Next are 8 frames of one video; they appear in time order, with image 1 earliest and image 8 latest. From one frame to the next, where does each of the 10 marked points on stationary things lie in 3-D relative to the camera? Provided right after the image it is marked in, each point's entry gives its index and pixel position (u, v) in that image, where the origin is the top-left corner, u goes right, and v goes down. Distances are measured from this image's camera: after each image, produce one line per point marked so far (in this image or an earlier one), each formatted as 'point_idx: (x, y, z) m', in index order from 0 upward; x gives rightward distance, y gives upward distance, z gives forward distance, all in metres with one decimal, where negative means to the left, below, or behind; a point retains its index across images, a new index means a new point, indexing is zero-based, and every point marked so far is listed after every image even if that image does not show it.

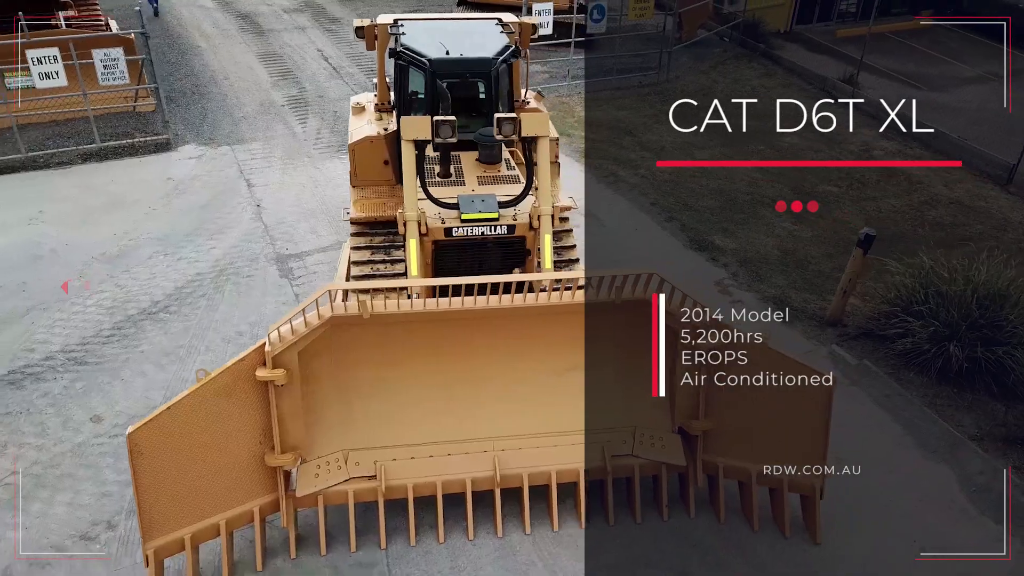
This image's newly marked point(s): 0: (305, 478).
0: (-1.1, -1.0, +4.5) m
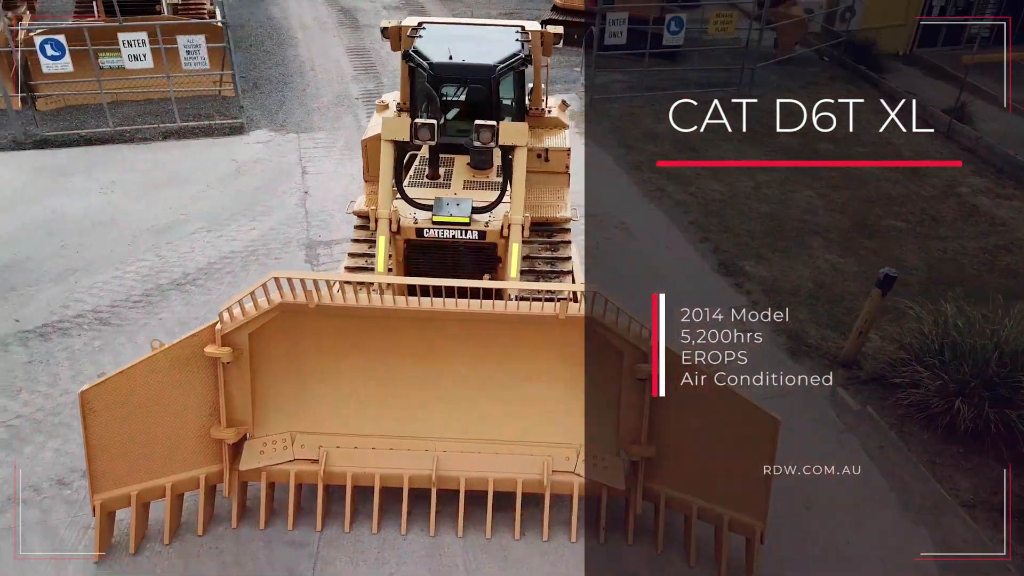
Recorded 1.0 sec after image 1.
0: (-1.5, -1.0, +4.7) m
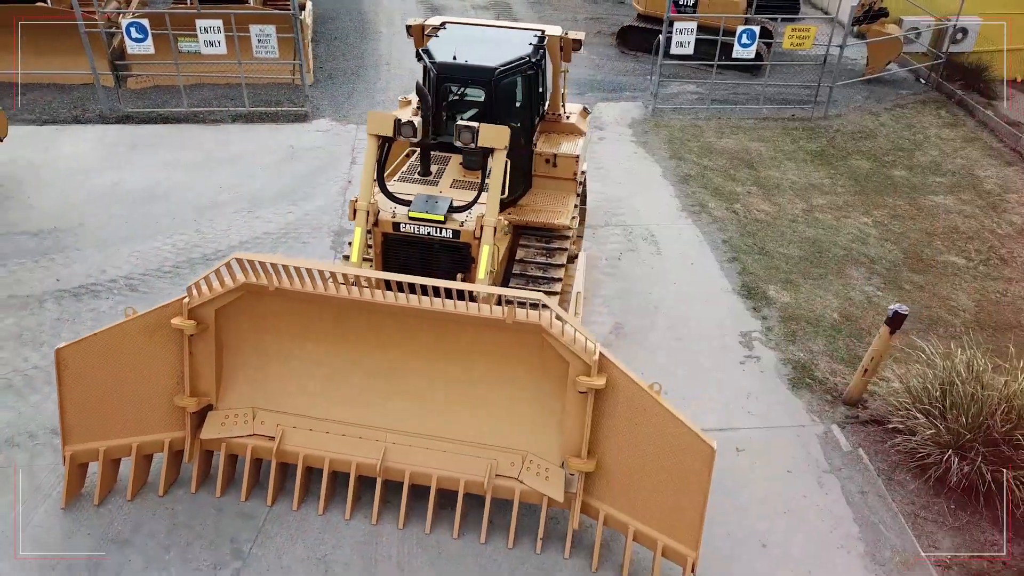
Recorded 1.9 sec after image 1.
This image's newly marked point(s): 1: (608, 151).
0: (-1.8, -0.8, +5.0) m
1: (+1.2, +1.7, +10.1) m
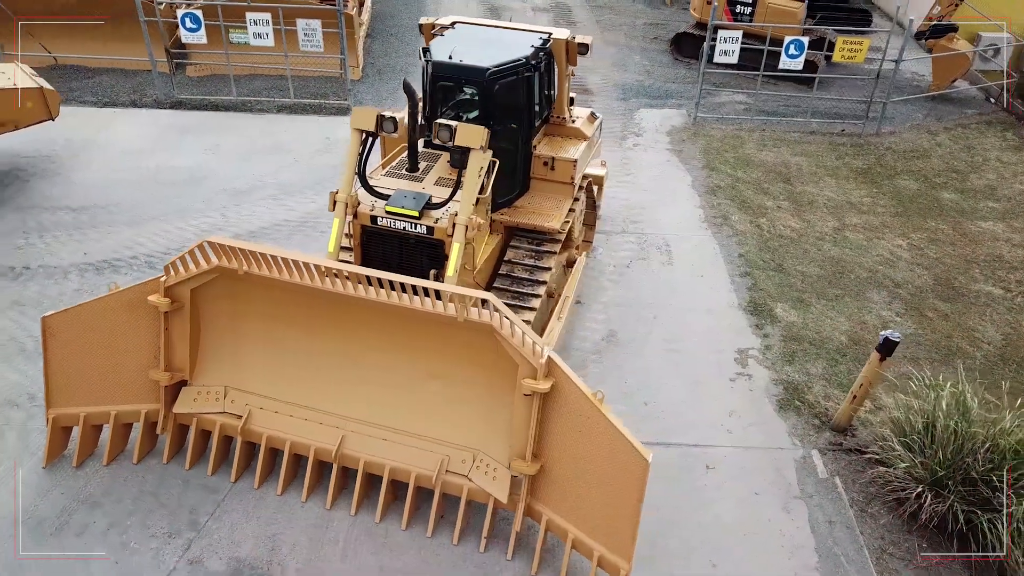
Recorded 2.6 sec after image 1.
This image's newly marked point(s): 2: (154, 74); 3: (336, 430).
0: (-2.1, -0.7, +5.2) m
1: (+1.6, +1.6, +10.0) m
2: (-4.8, +2.9, +10.8) m
3: (-1.1, -0.9, +5.0) m
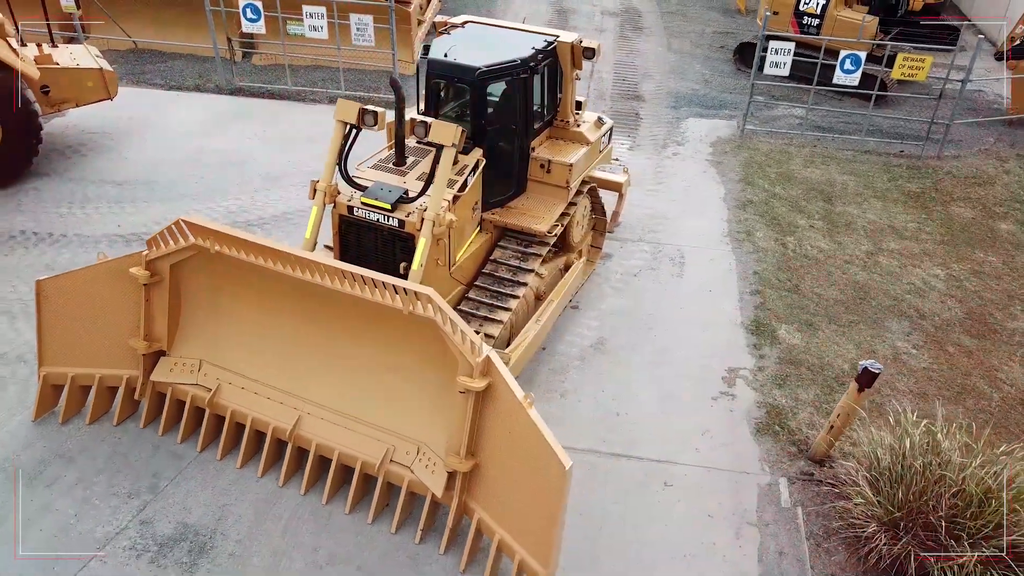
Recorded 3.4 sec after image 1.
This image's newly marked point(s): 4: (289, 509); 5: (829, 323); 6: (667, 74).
0: (-2.3, -0.5, +5.4) m
1: (+2.0, +1.5, +9.8) m
2: (-4.1, +3.2, +11.3) m
3: (-1.4, -0.8, +5.2) m
4: (-1.4, -1.4, +5.0) m
5: (+2.8, -0.3, +7.1) m
6: (+2.4, +3.3, +12.6) m
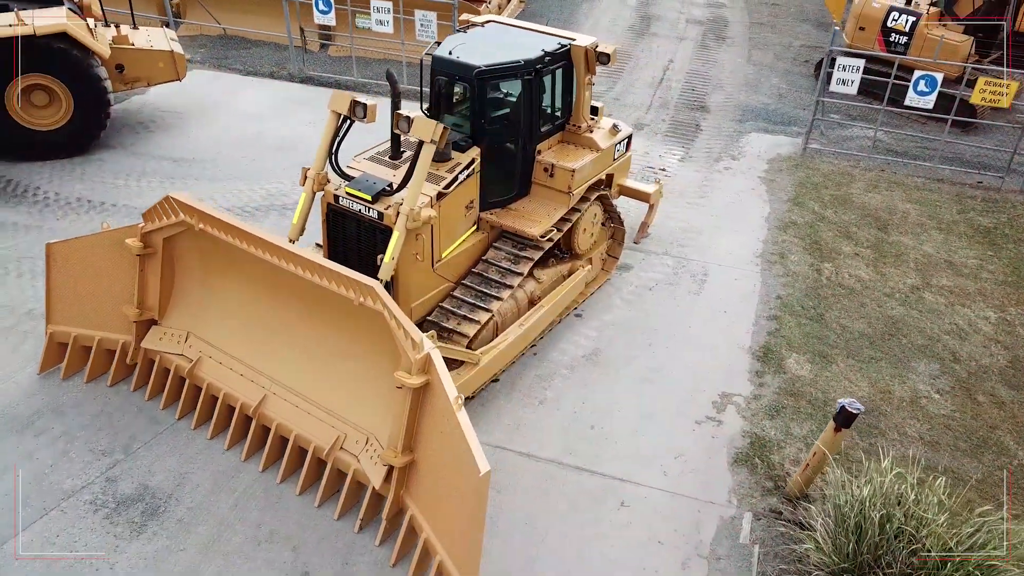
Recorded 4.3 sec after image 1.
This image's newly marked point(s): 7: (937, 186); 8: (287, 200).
0: (-2.5, -0.3, +5.7) m
1: (+2.5, +1.2, +9.5) m
2: (-3.2, +3.5, +11.8) m
3: (-1.6, -0.7, +5.3) m
4: (-1.7, -1.2, +5.2) m
5: (+2.8, -0.6, +6.7) m
6: (+3.4, +3.0, +12.2) m
7: (+5.1, +1.2, +9.8) m
8: (-2.3, +0.9, +8.6) m
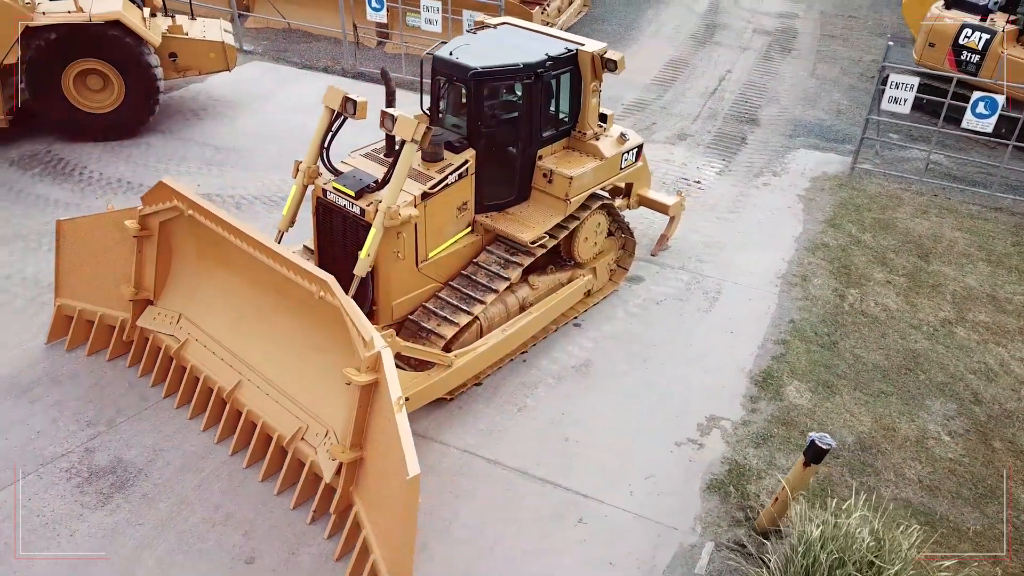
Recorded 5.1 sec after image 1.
0: (-2.7, -0.2, +5.9) m
1: (+2.8, +1.0, +9.1) m
2: (-2.4, +3.6, +12.0) m
3: (-1.8, -0.6, +5.4) m
4: (-2.0, -1.2, +5.3) m
5: (+2.7, -0.8, +6.4) m
6: (+4.1, +2.7, +11.7) m
7: (+5.5, +0.8, +9.2) m
8: (-2.1, +1.0, +8.7) m
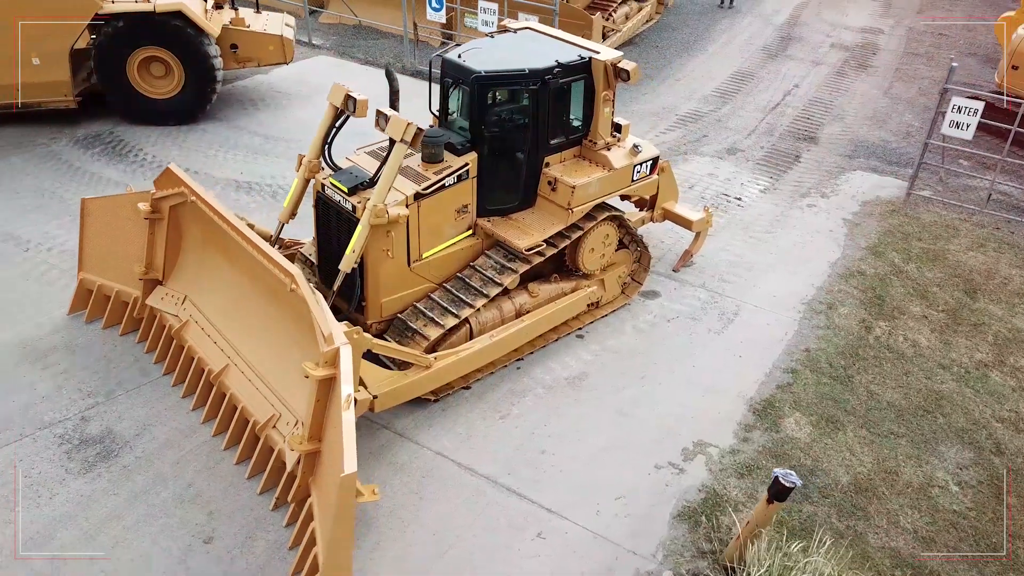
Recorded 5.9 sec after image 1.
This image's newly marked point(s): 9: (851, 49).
0: (-2.7, -0.1, +6.2) m
1: (+3.2, +0.7, +8.8) m
2: (-1.5, +3.7, +12.2) m
3: (-2.0, -0.5, +5.6) m
4: (-2.1, -1.1, +5.5) m
5: (+2.6, -1.0, +6.0) m
6: (+4.9, +2.3, +11.2) m
7: (+5.8, +0.4, +8.5) m
8: (-1.8, +1.1, +8.9) m
9: (+5.6, +4.0, +13.6) m
